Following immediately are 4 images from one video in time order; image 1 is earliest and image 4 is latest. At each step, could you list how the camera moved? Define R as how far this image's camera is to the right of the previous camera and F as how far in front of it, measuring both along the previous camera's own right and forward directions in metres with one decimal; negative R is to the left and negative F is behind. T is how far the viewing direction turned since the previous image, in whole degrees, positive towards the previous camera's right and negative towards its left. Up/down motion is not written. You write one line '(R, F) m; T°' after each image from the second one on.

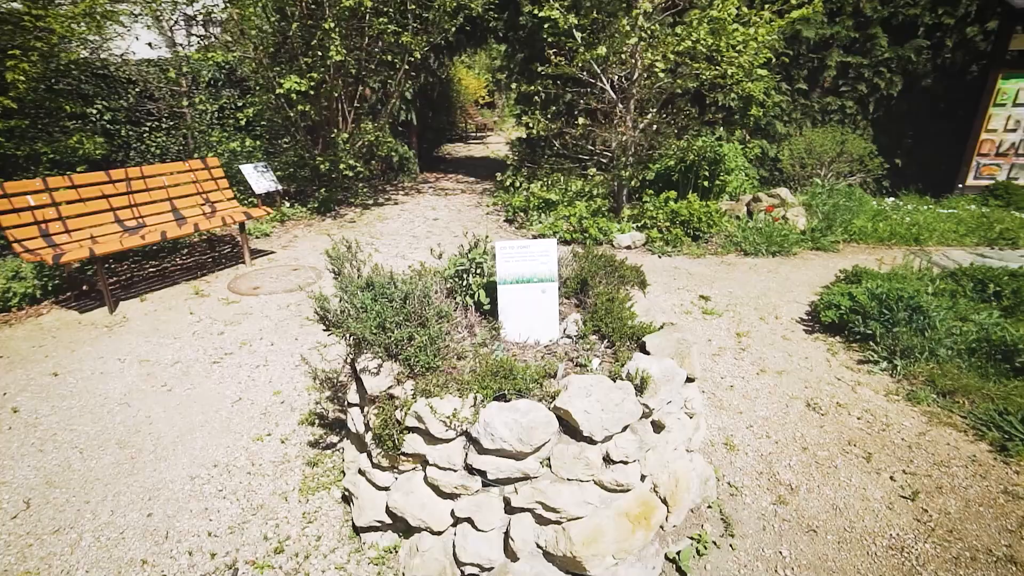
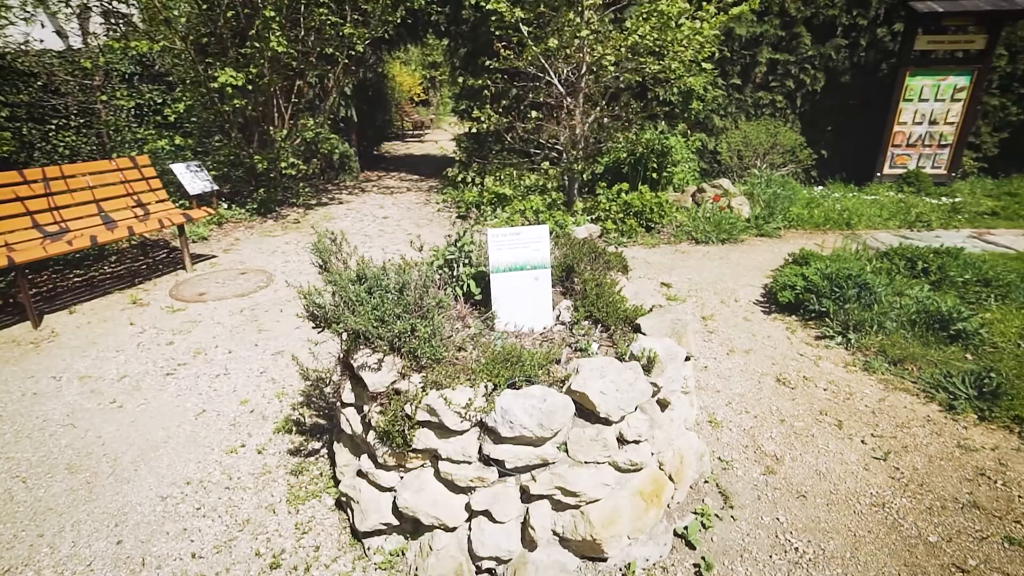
(-0.3, +0.1) m; +7°
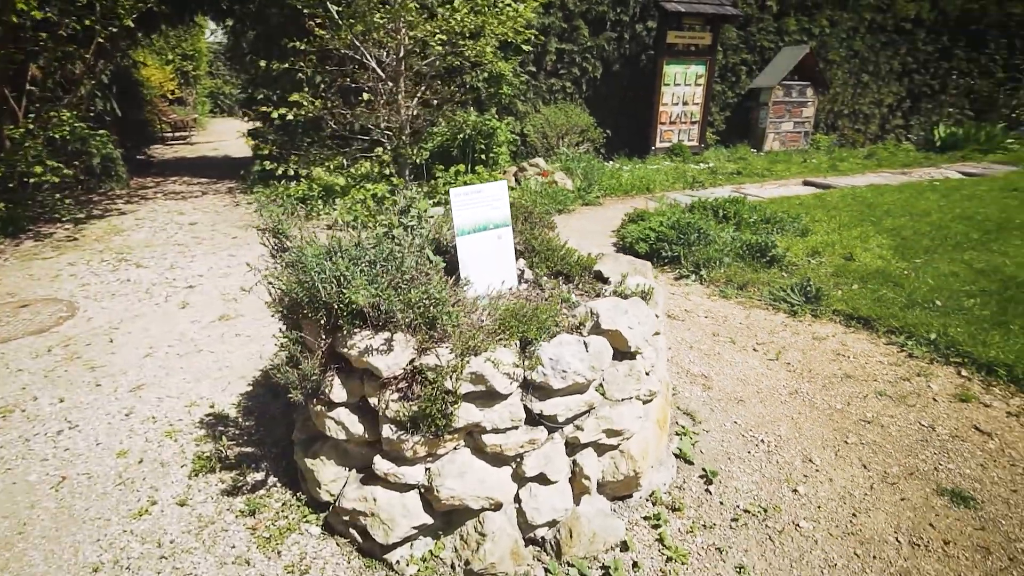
(-0.9, +0.3) m; +22°
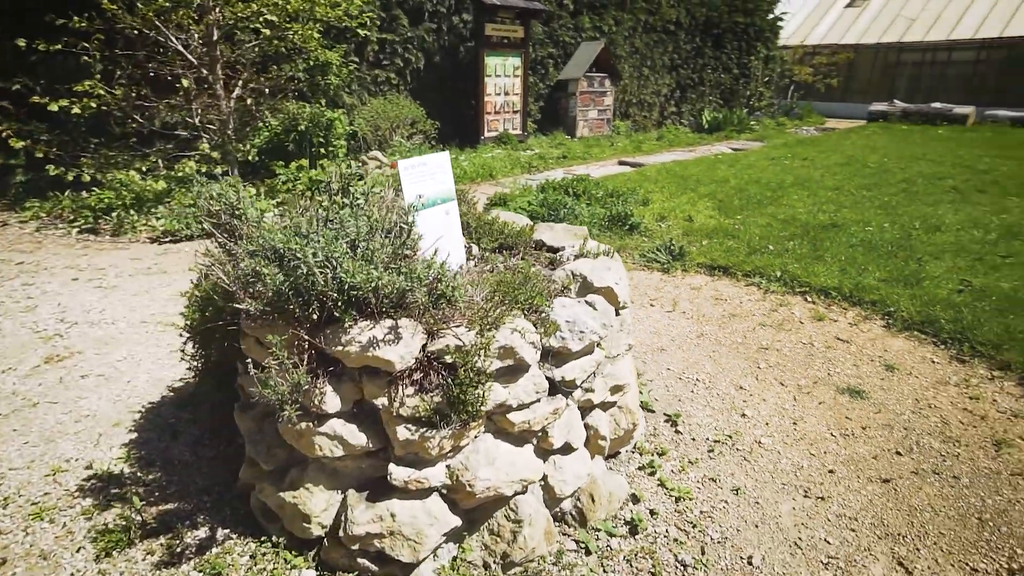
(-0.7, +0.3) m; +19°
